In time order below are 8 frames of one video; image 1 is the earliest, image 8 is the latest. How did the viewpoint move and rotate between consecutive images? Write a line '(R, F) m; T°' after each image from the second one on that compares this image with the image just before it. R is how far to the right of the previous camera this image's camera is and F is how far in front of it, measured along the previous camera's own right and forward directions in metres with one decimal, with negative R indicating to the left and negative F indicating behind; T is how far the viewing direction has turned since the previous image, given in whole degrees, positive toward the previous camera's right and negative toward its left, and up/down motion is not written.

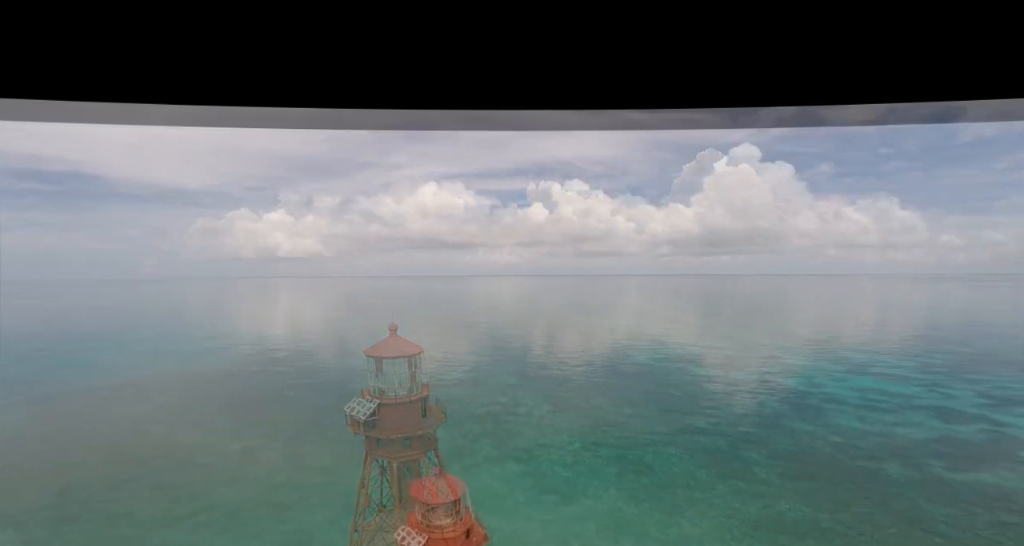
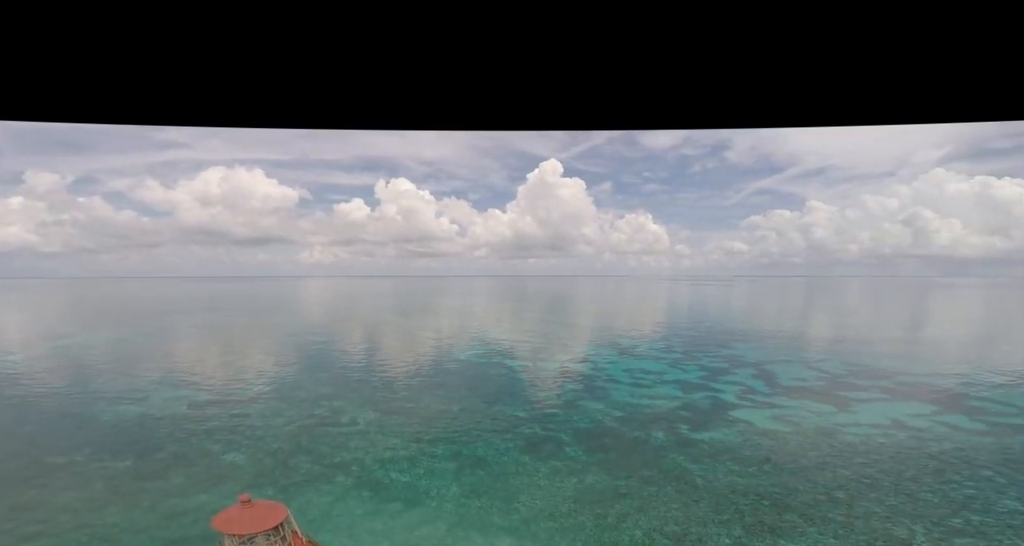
(-0.7, +0.1) m; +21°
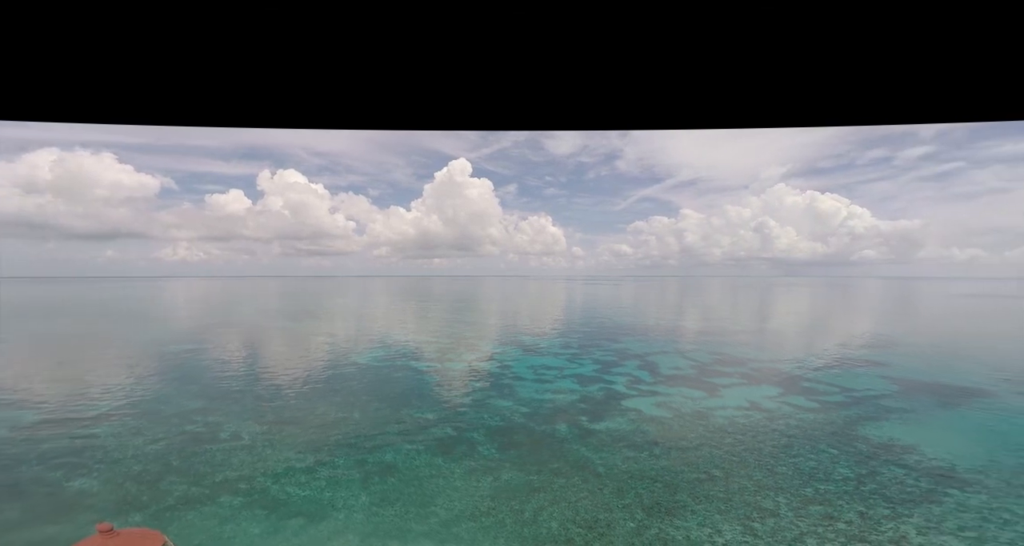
(-0.4, +0.1) m; +11°
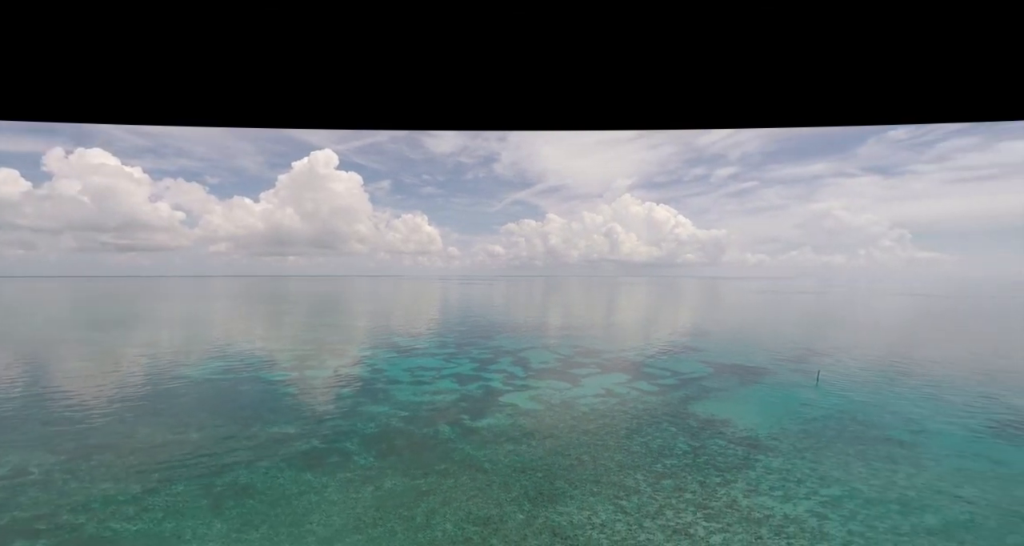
(-0.5, +0.1) m; +16°
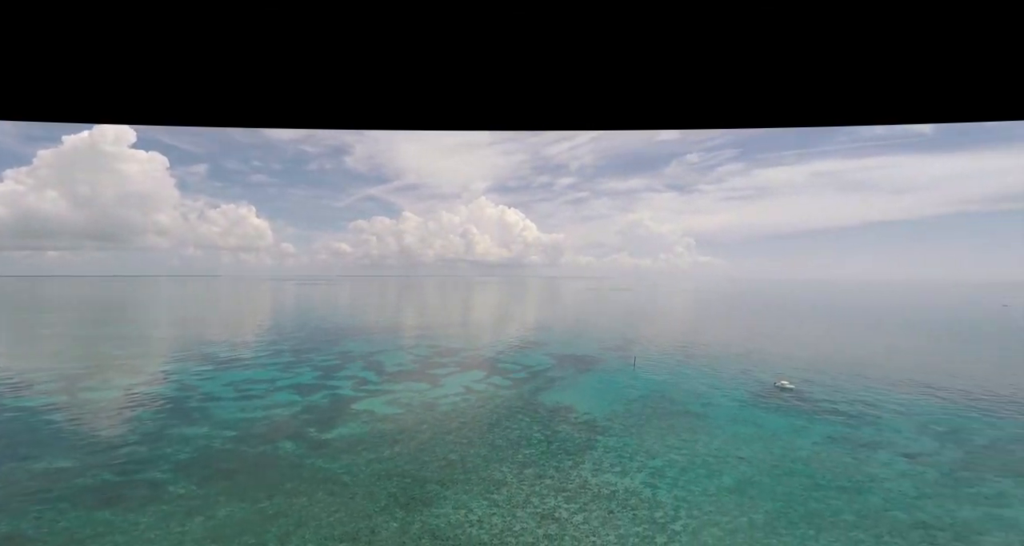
(-0.4, +0.2) m; +17°
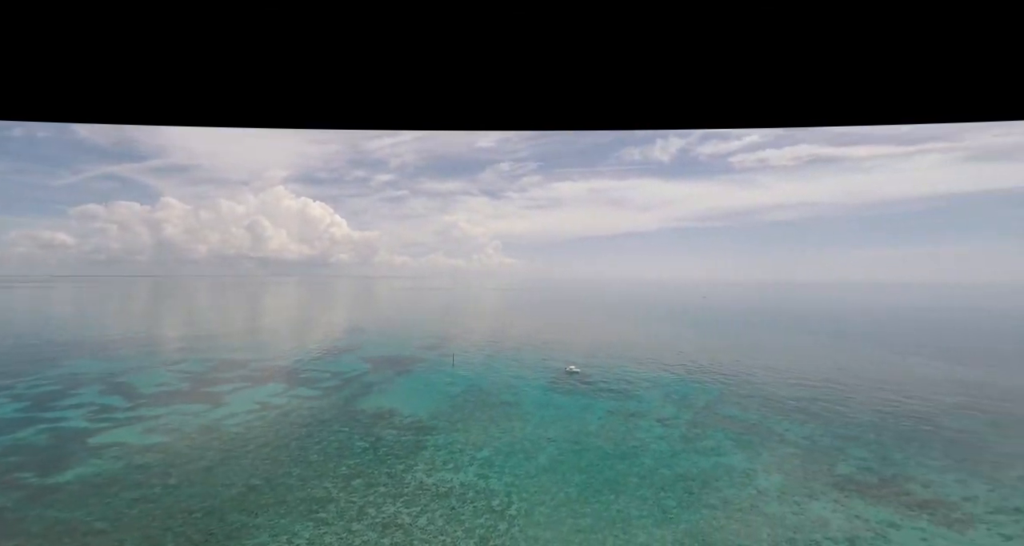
(-0.6, +0.4) m; +21°
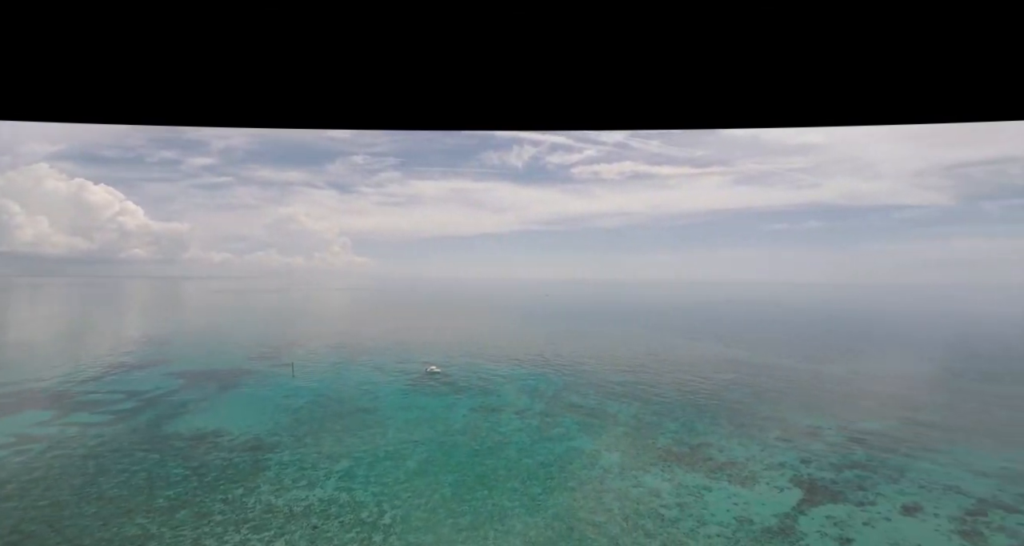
(-0.6, +0.1) m; +16°
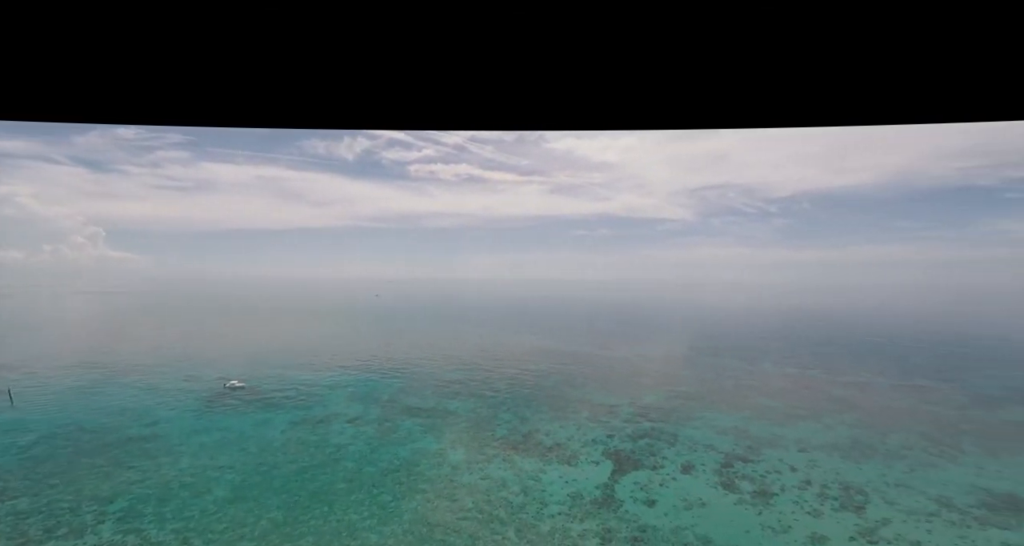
(-0.9, +0.4) m; +19°
